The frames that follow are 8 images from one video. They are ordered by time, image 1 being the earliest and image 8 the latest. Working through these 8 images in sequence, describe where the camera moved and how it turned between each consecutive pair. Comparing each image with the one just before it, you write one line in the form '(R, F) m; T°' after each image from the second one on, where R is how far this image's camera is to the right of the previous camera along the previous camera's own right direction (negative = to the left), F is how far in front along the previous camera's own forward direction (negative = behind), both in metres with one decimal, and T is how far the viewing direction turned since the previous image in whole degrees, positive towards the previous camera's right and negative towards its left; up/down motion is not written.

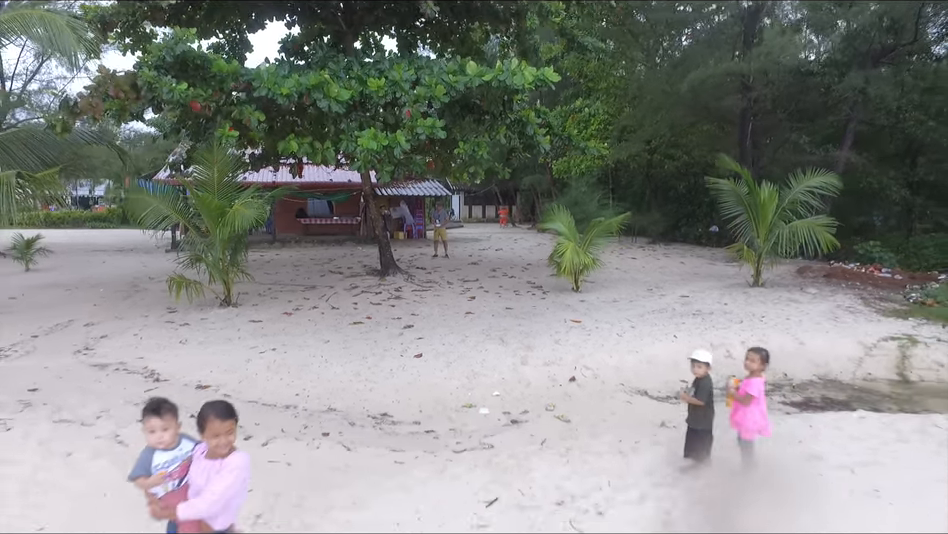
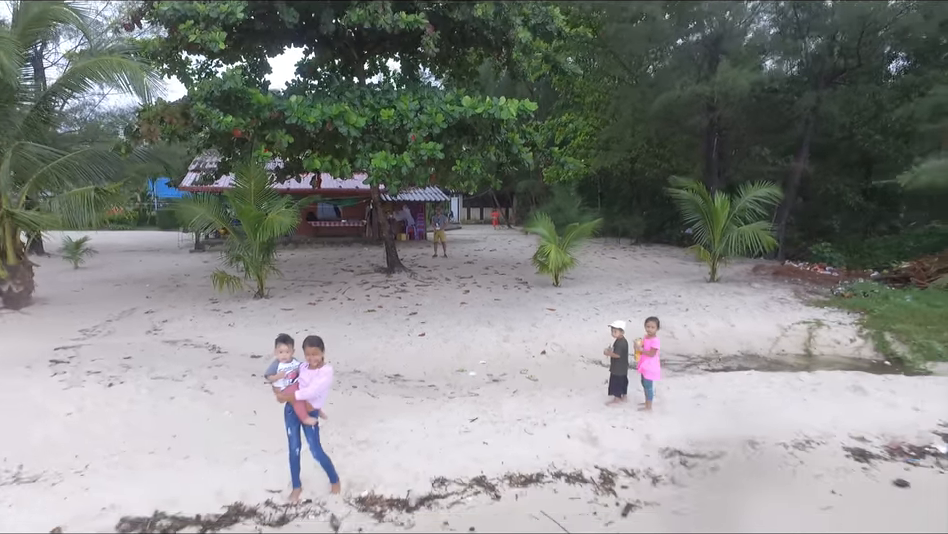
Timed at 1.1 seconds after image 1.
(+0.2, -1.6) m; 0°
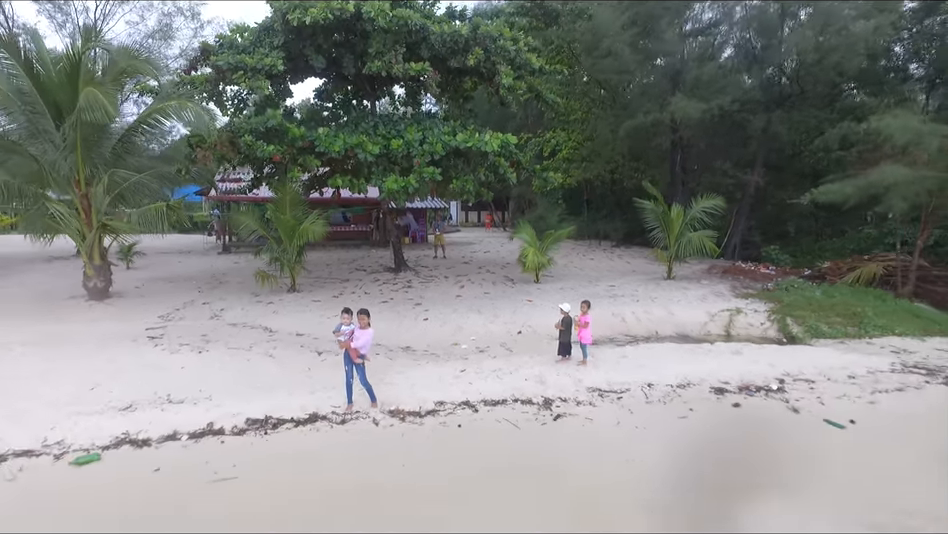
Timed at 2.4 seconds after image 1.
(+0.2, -2.2) m; 0°
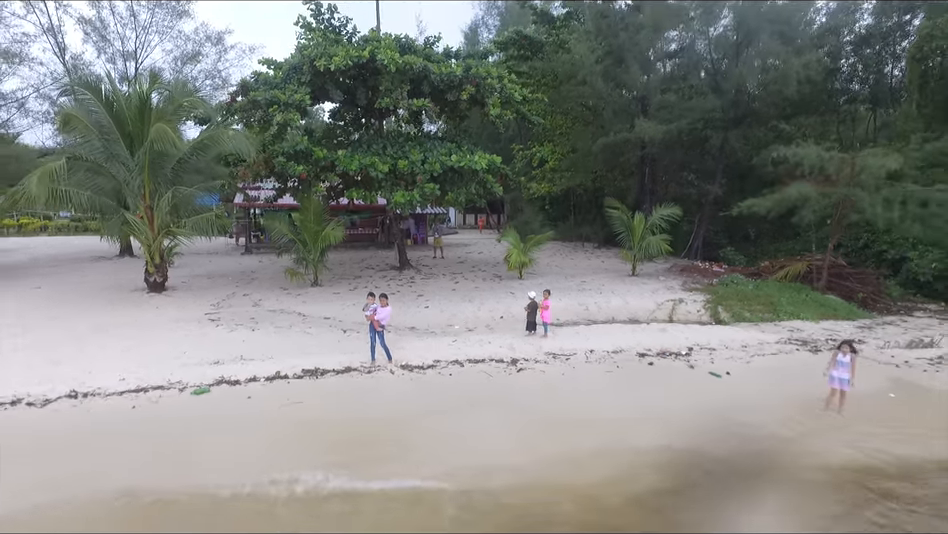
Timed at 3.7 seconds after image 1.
(+0.3, -2.5) m; 0°
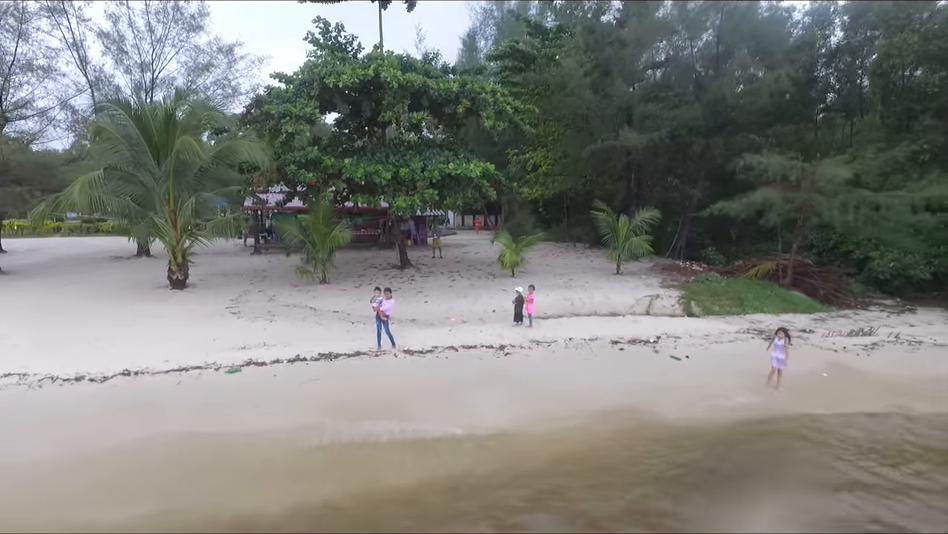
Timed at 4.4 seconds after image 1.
(+0.2, -1.3) m; 0°
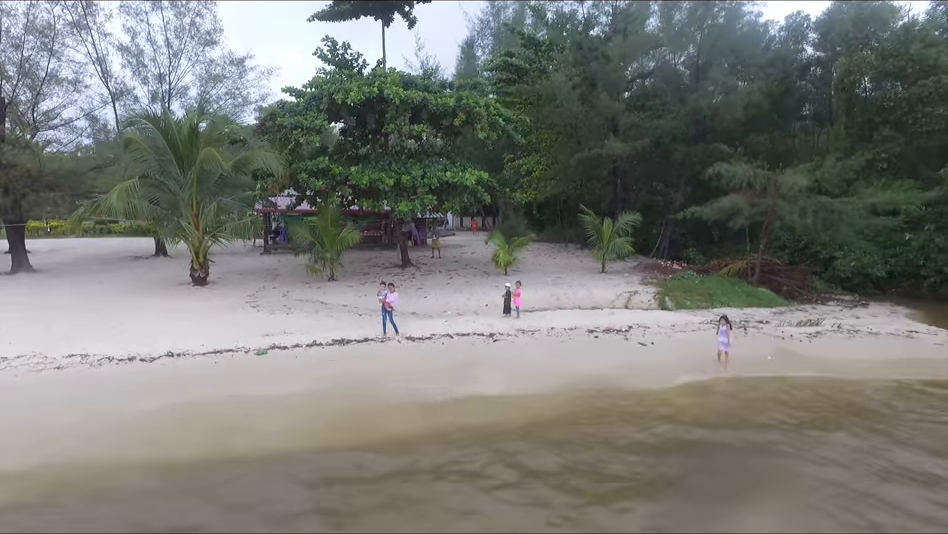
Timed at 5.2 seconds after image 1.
(+0.2, -1.5) m; 0°
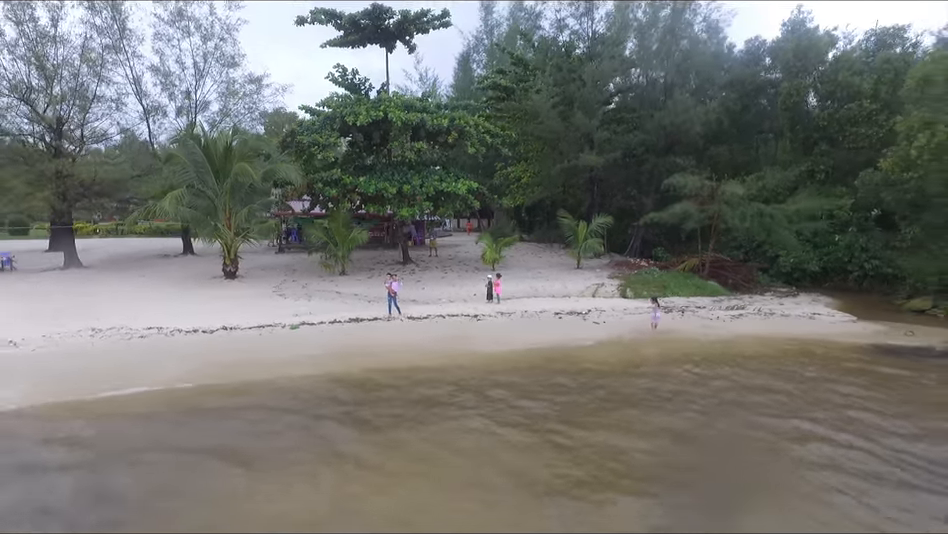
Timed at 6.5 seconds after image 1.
(+0.5, -2.8) m; 0°
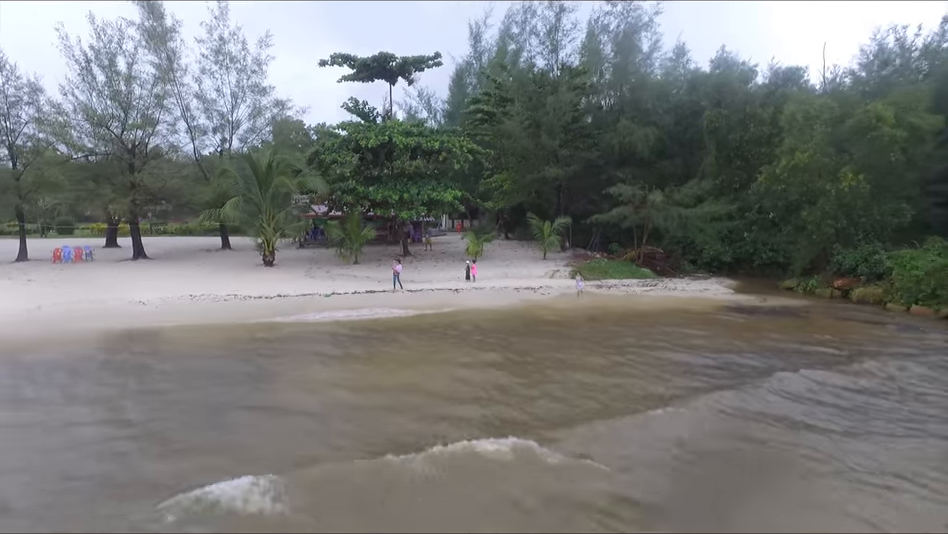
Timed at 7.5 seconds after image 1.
(+1.1, -5.3) m; 0°
